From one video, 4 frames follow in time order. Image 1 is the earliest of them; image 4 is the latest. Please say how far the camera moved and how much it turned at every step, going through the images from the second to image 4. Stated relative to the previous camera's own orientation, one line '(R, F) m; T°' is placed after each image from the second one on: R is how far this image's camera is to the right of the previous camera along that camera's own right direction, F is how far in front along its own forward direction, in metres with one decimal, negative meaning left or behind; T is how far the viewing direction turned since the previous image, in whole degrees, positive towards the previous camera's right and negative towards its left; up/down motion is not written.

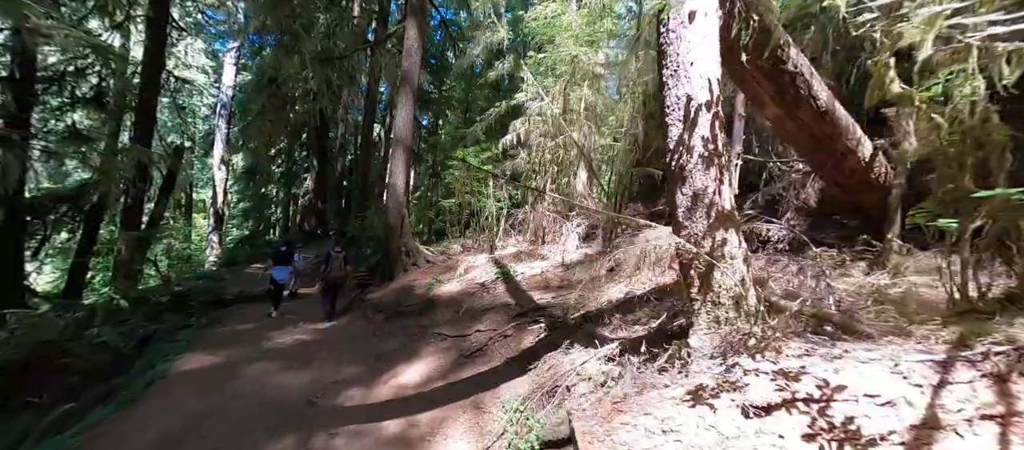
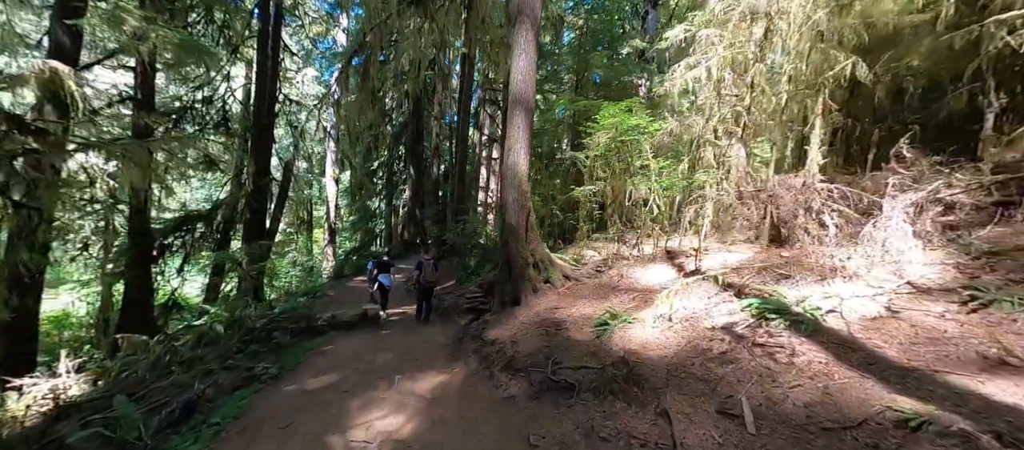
(-1.5, +3.3) m; -12°
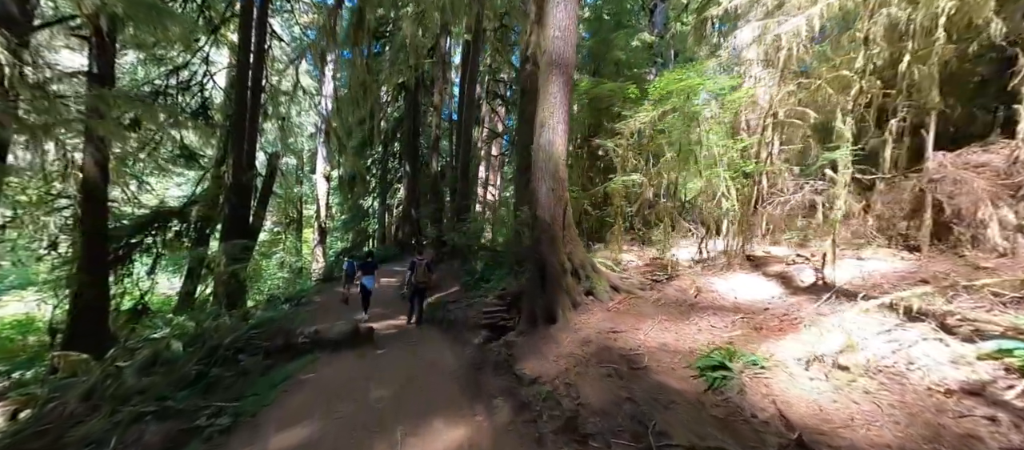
(-0.5, +1.5) m; +1°
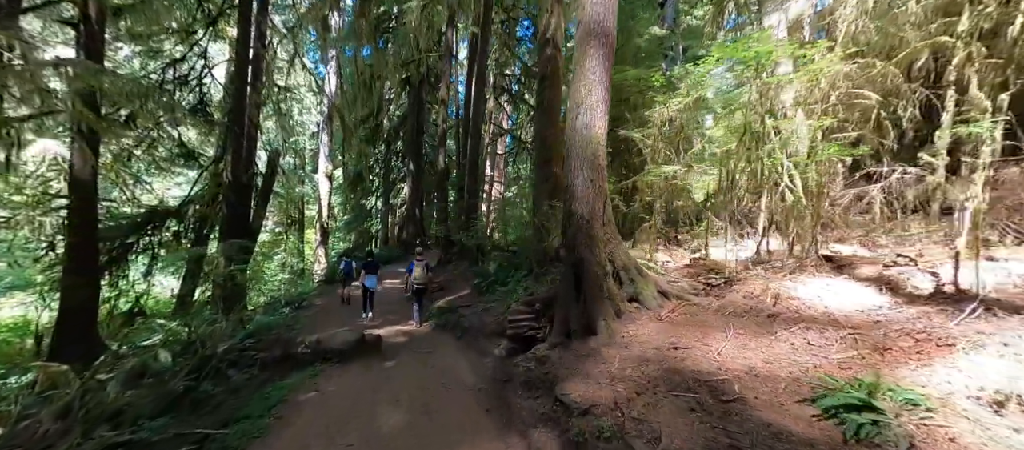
(-0.3, +0.7) m; 0°
